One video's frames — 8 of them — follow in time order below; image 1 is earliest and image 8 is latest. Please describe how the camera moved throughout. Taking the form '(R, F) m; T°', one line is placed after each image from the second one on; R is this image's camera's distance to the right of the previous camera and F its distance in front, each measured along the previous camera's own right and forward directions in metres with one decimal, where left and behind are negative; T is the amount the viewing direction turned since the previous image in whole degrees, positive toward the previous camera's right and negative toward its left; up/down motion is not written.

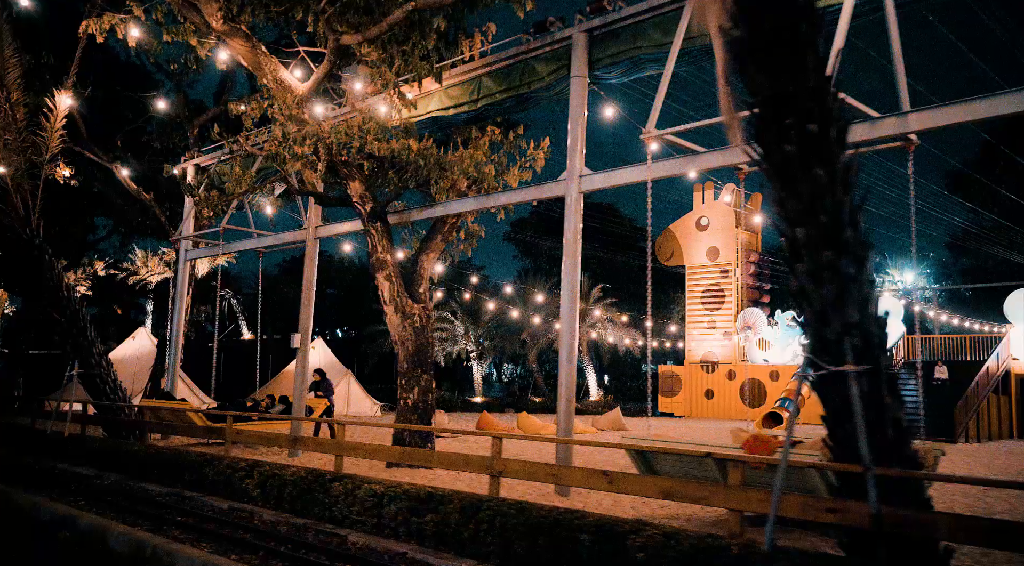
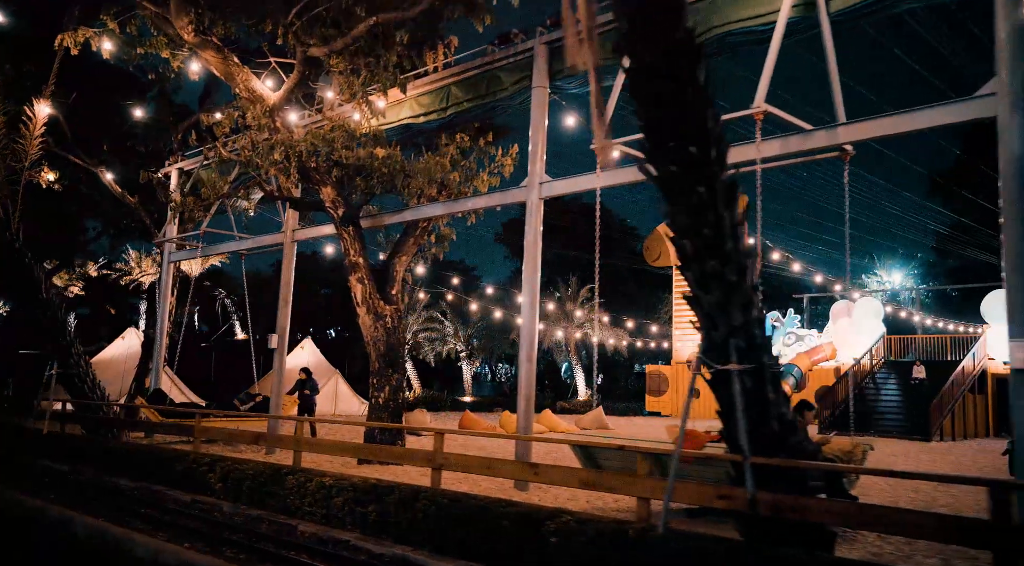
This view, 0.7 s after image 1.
(+0.5, -0.4) m; 0°
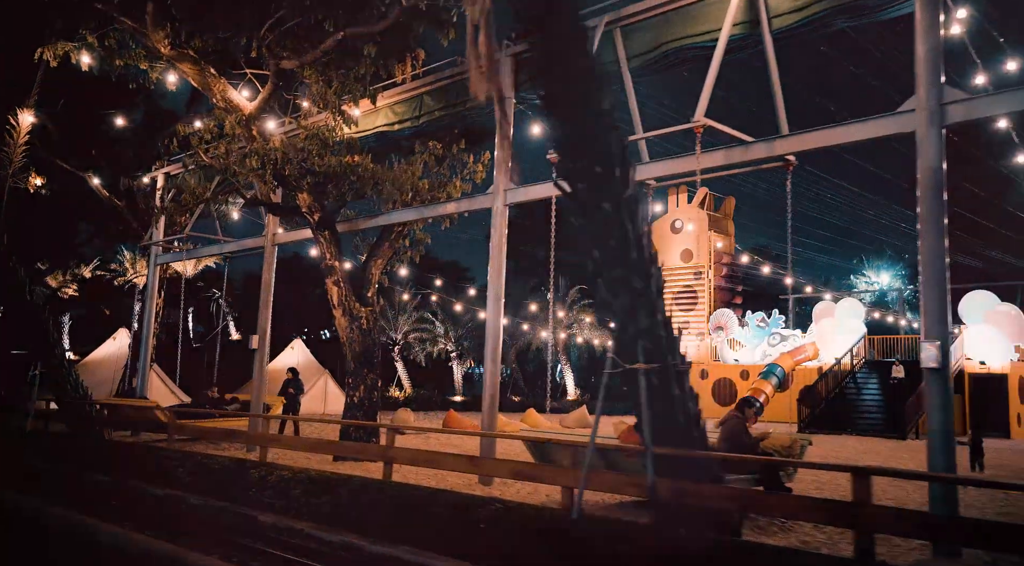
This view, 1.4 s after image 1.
(+0.5, -0.5) m; 0°
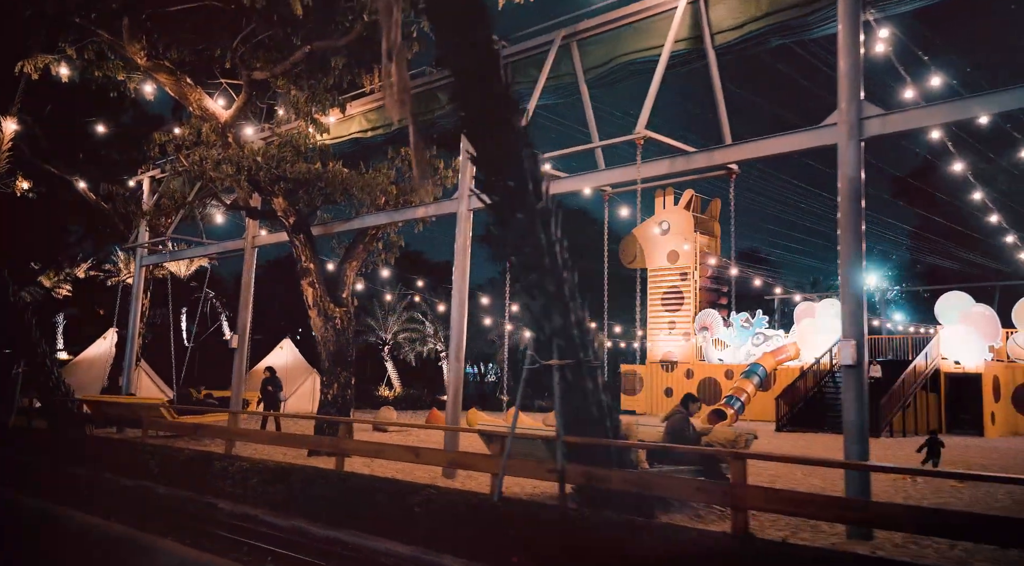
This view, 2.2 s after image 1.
(+0.5, -0.5) m; 0°
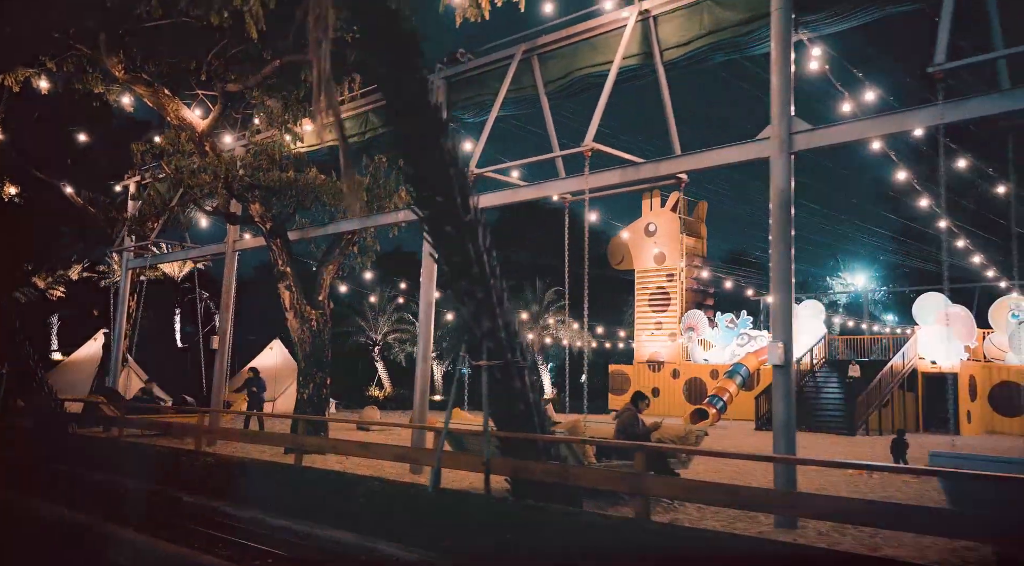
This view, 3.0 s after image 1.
(+0.5, -0.5) m; 0°
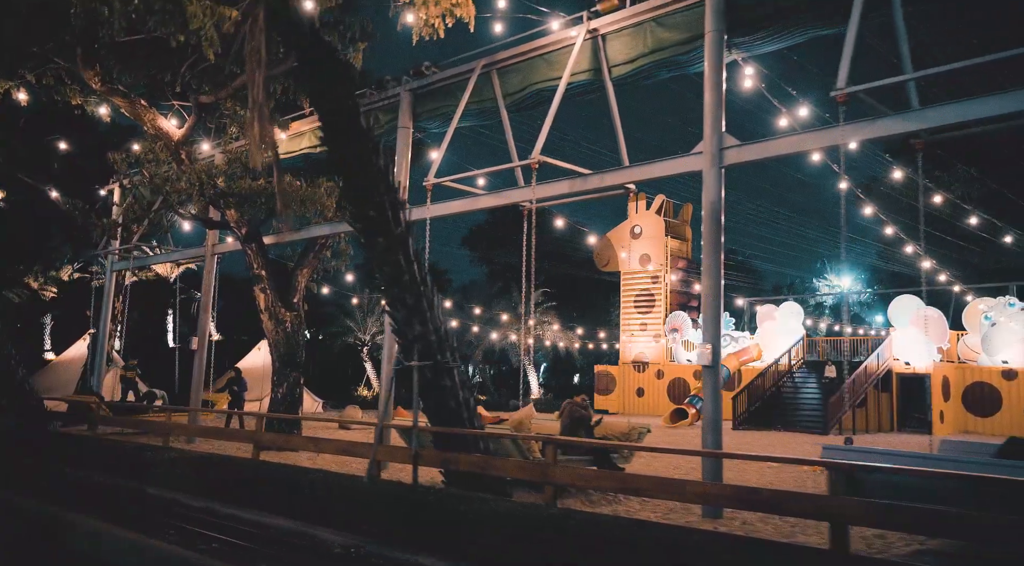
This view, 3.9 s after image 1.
(+0.6, -0.6) m; 0°
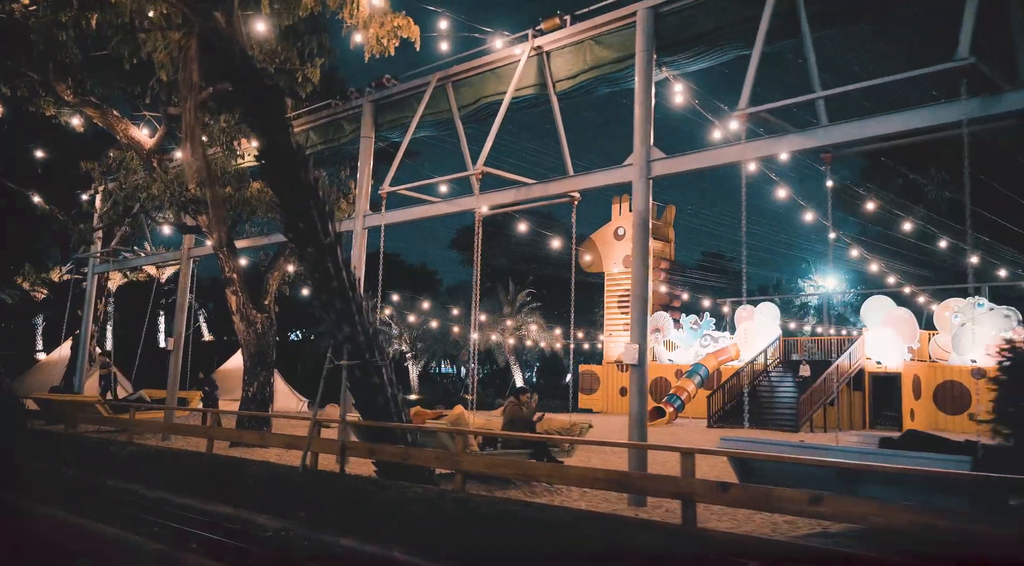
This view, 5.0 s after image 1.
(+0.7, -0.6) m; 0°
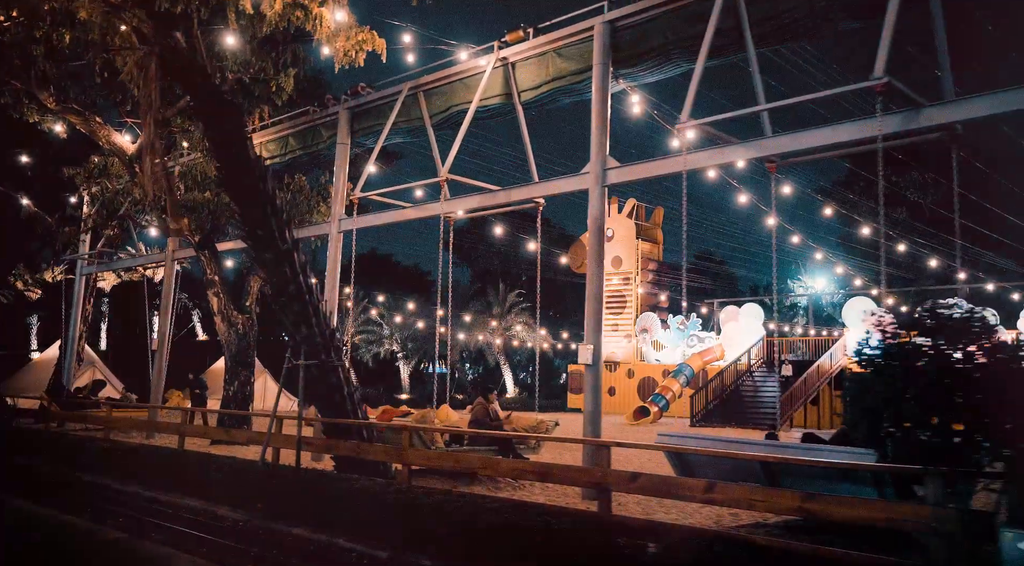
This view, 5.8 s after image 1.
(+0.5, -0.4) m; 0°
